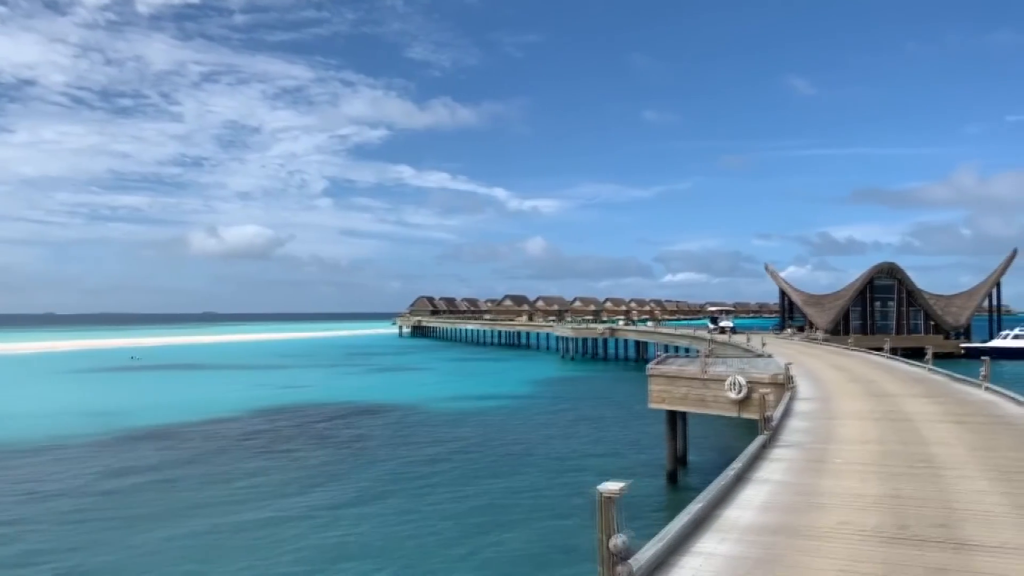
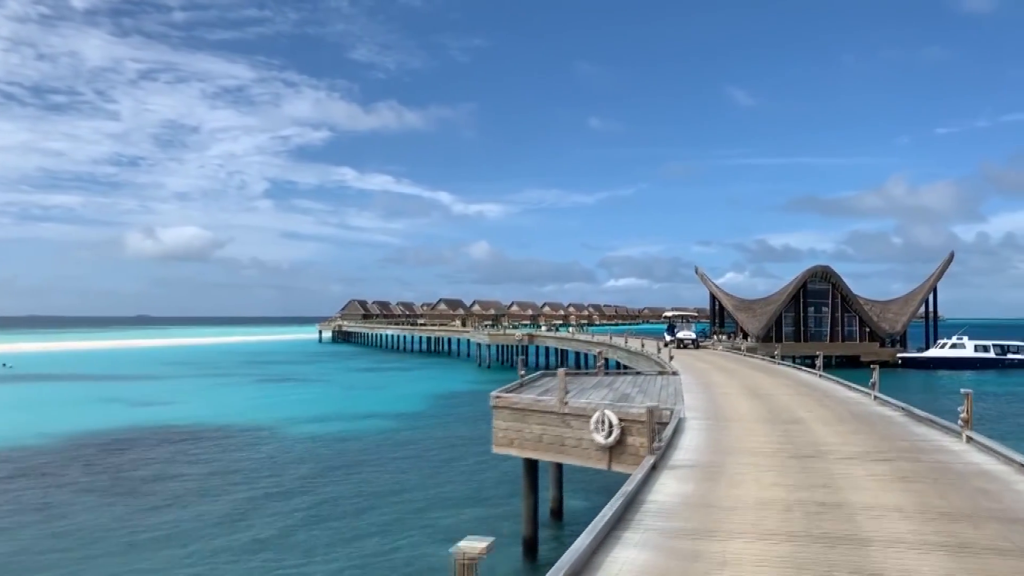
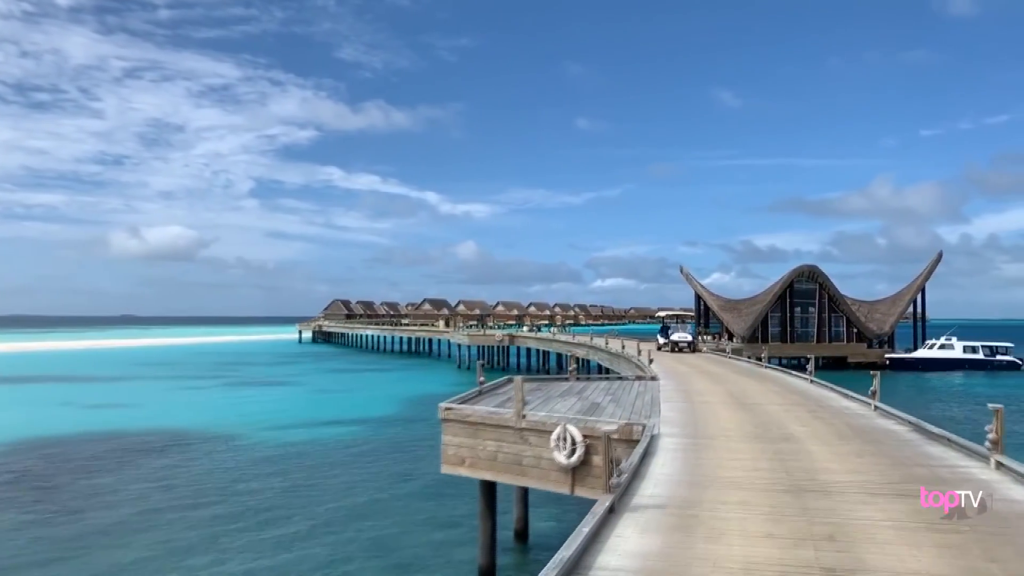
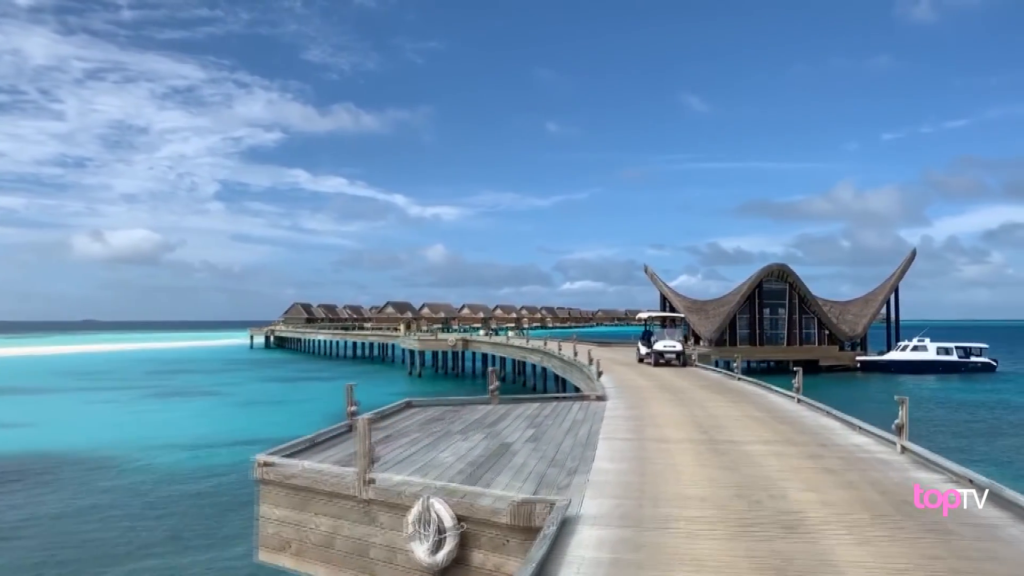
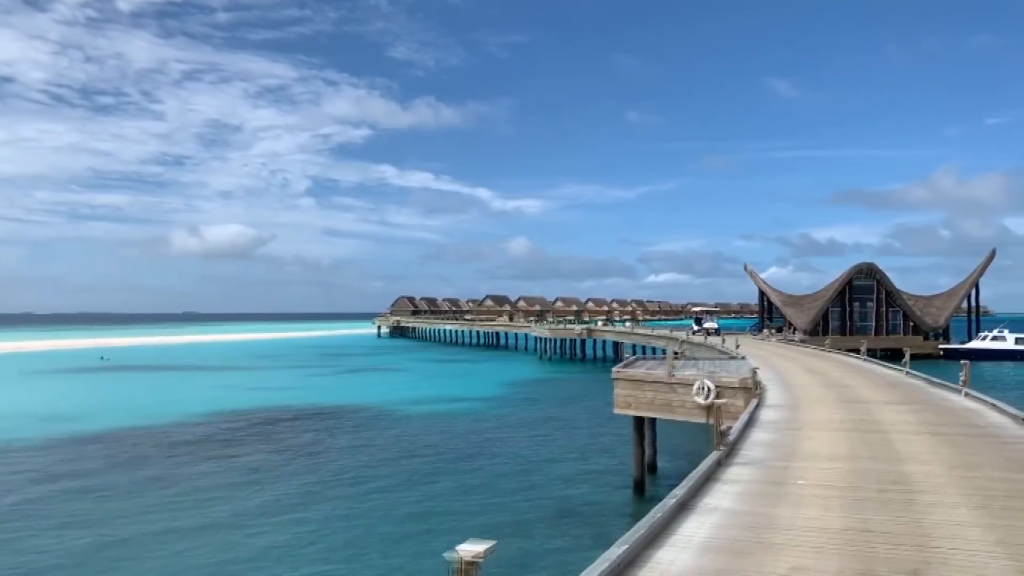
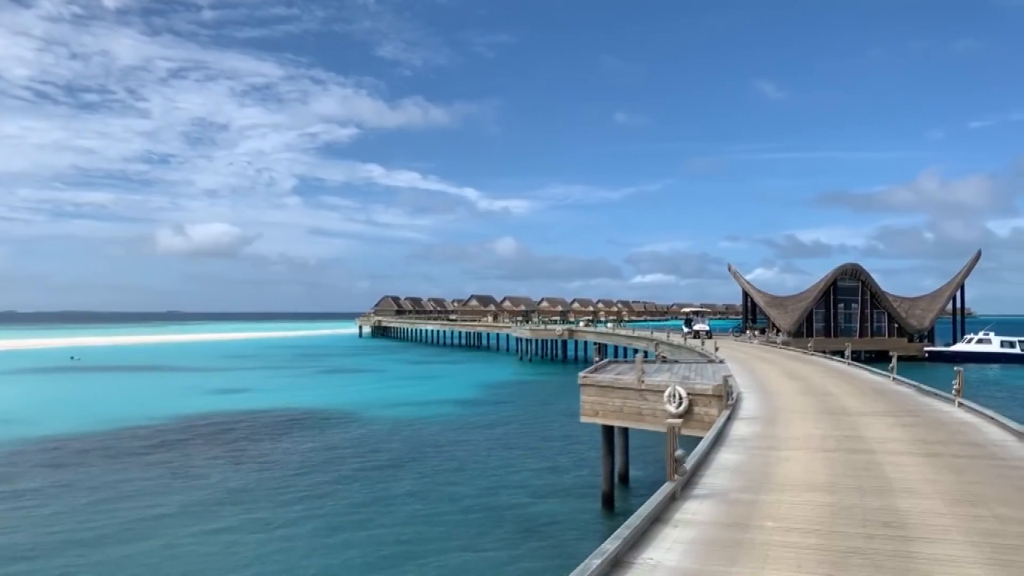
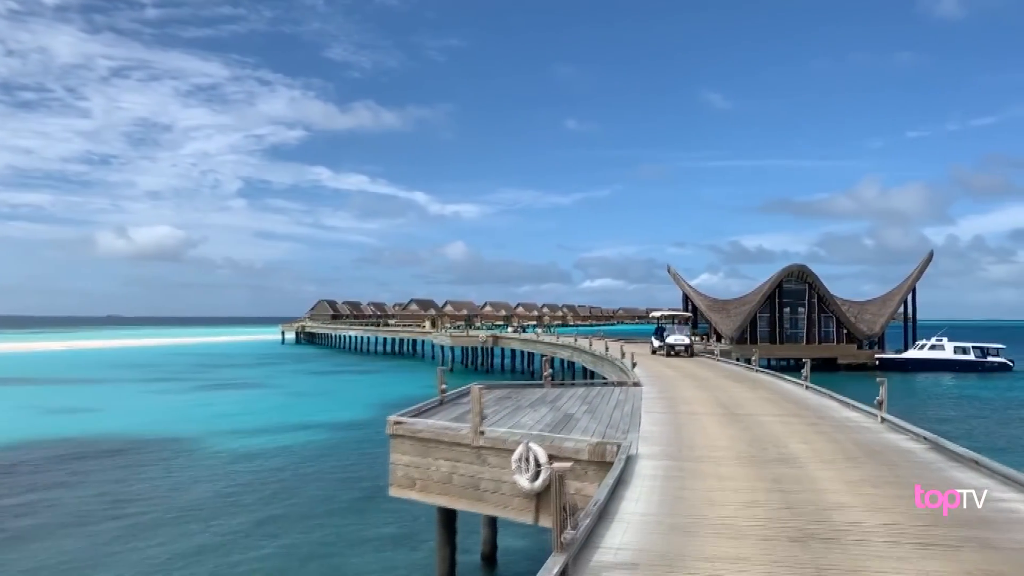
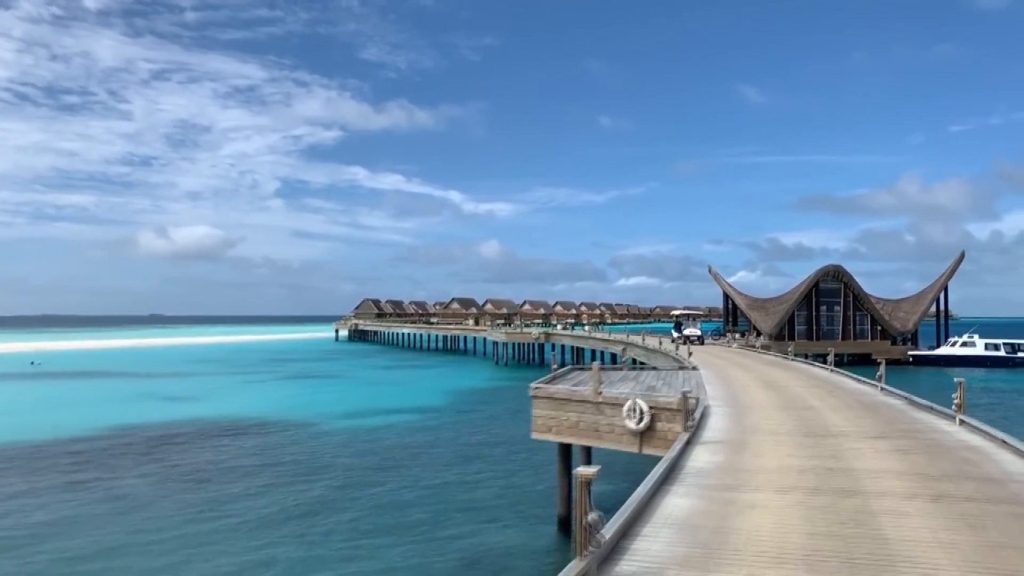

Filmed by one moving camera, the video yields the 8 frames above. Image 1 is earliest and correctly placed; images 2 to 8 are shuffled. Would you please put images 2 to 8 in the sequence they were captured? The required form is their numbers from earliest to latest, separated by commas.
5, 6, 8, 2, 3, 7, 4
